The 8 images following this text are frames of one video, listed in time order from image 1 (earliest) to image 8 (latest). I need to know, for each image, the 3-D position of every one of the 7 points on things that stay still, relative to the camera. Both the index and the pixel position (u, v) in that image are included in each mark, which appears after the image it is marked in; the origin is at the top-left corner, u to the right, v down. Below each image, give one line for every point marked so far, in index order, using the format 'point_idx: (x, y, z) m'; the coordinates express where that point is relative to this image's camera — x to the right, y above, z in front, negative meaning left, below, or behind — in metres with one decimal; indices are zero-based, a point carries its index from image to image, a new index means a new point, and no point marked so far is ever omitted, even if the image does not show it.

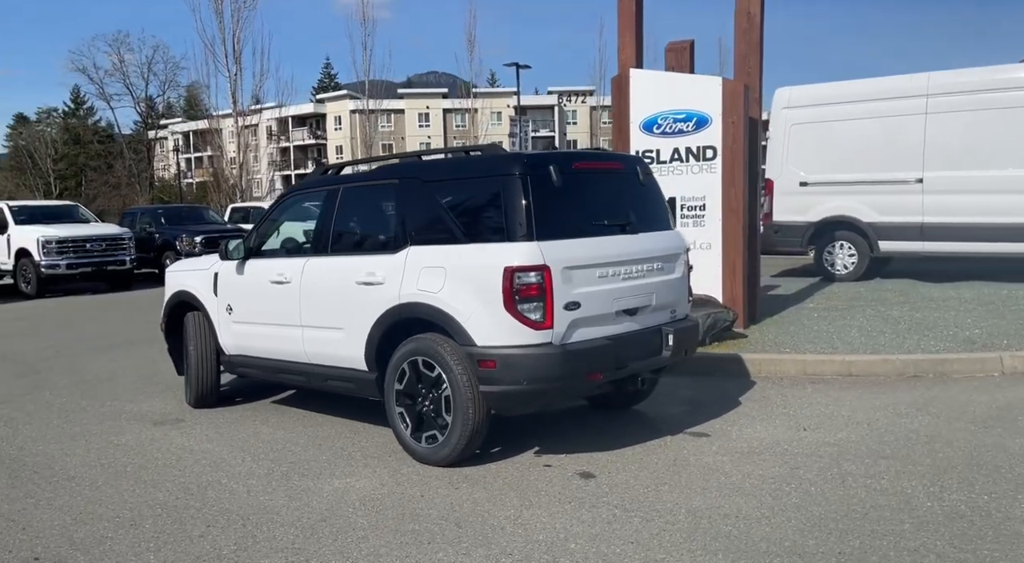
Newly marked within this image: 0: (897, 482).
0: (+2.1, -1.1, +4.3) m
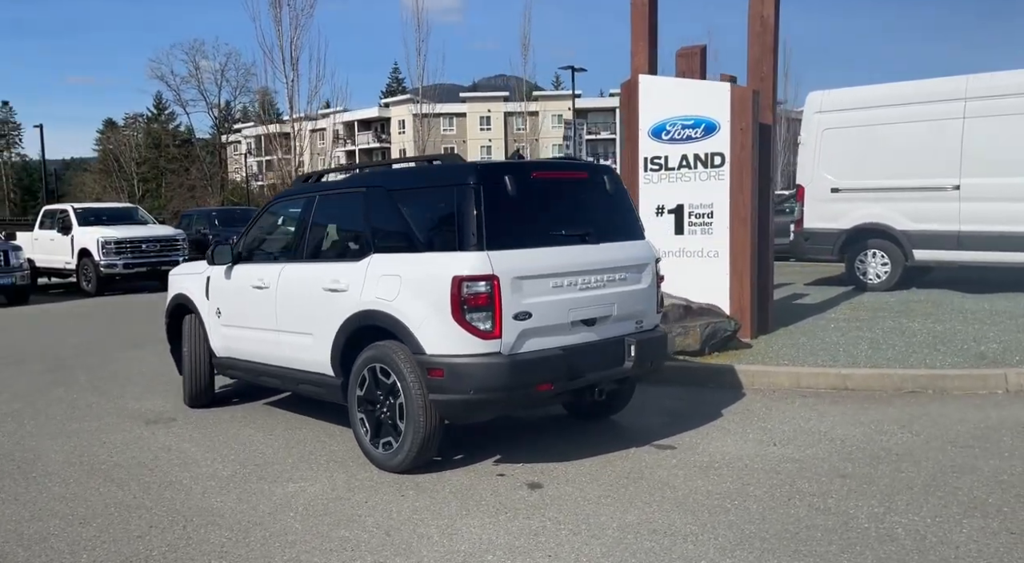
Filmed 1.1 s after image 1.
0: (+1.7, -1.2, +4.2) m
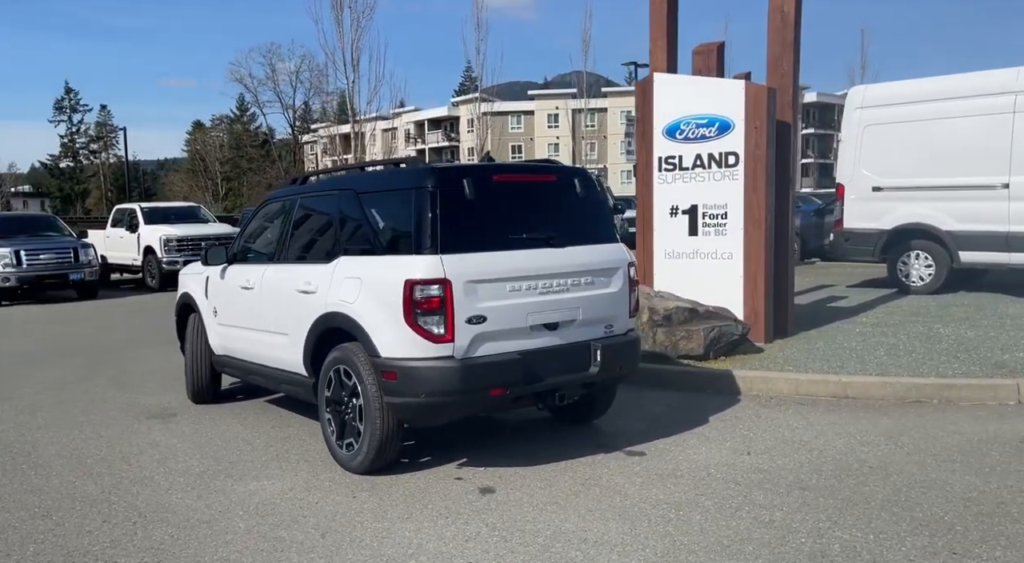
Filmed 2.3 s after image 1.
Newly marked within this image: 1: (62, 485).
0: (+1.4, -1.2, +4.1) m
1: (-2.8, -1.3, +5.1) m
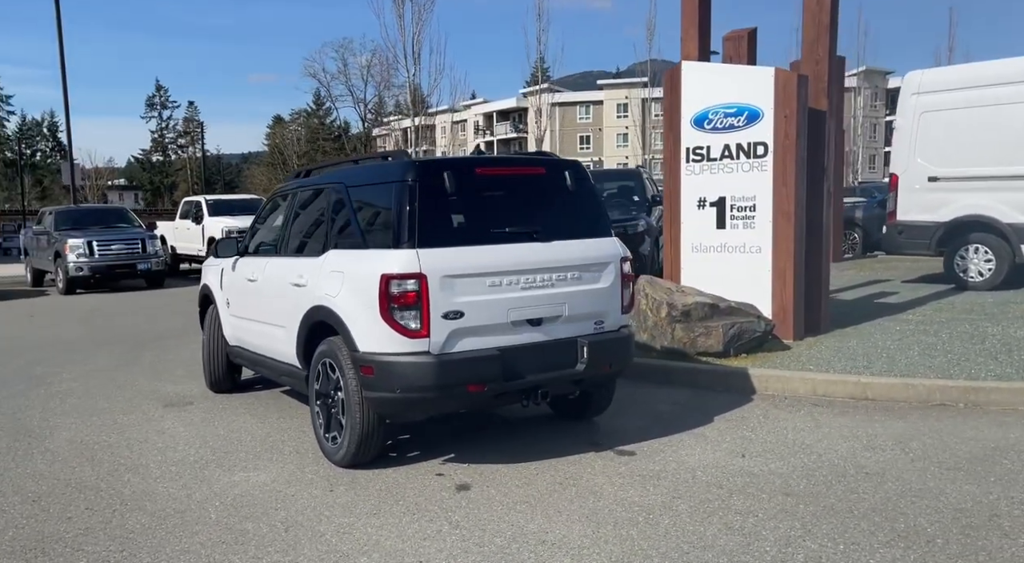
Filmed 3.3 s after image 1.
0: (+1.2, -1.2, +3.9) m
1: (-2.9, -1.2, +5.2) m
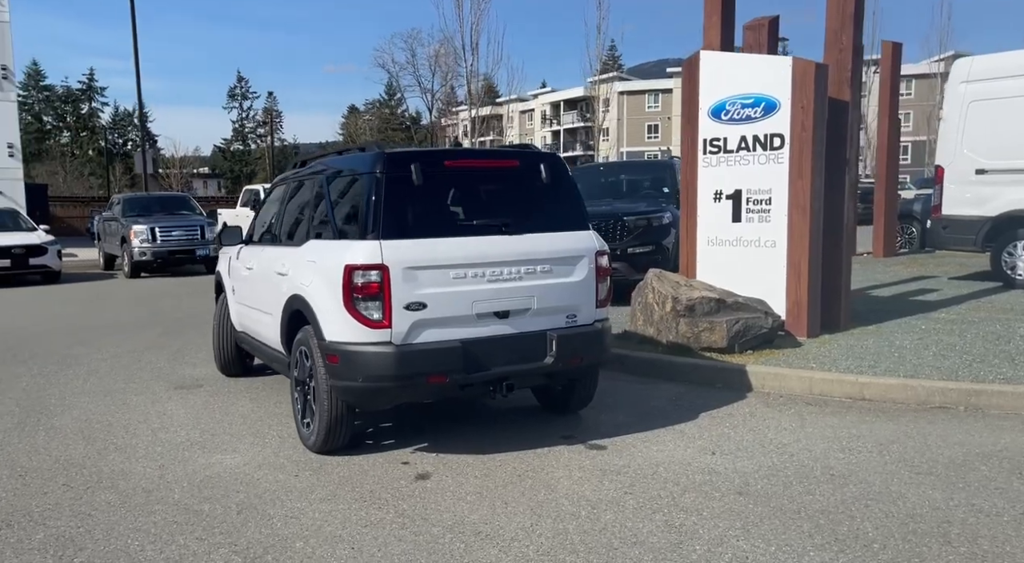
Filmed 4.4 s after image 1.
0: (+0.9, -1.2, +3.9) m
1: (-3.1, -1.2, +5.5) m
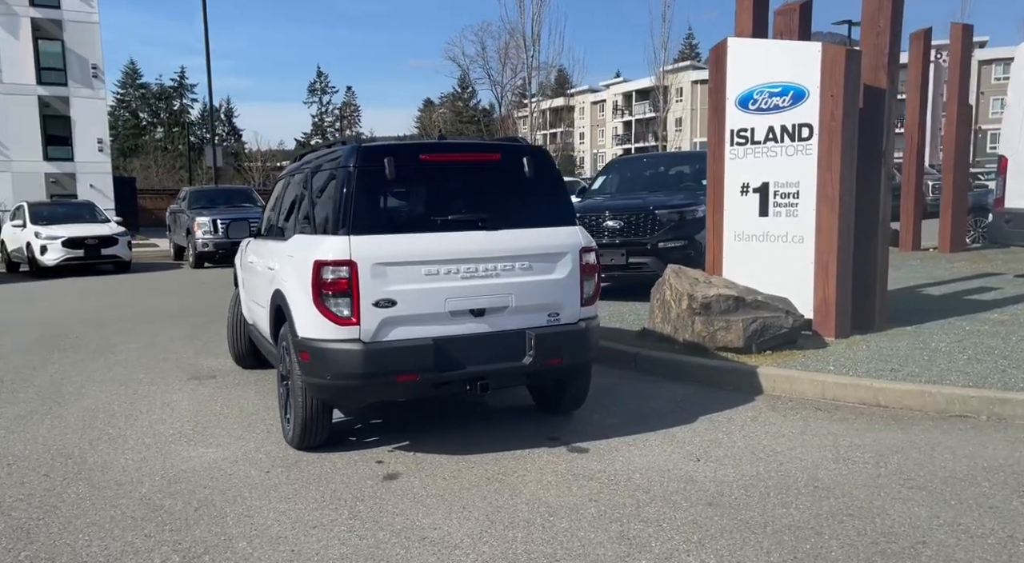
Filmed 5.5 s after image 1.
0: (+0.7, -1.2, +3.7) m
1: (-3.2, -1.1, +5.6) m
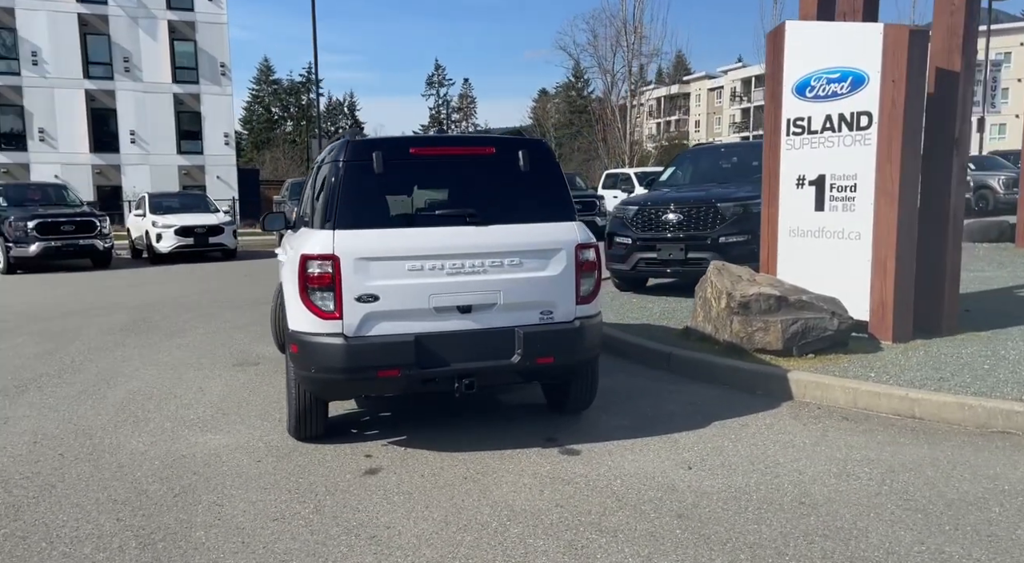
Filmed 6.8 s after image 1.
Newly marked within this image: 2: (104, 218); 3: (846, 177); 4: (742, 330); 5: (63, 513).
0: (+0.5, -1.2, +3.5) m
1: (-3.2, -1.0, +6.0) m
2: (-9.9, +1.6, +19.5) m
3: (+3.4, +1.0, +8.0) m
4: (+2.1, -0.4, +7.2) m
5: (-2.3, -1.2, +4.0) m
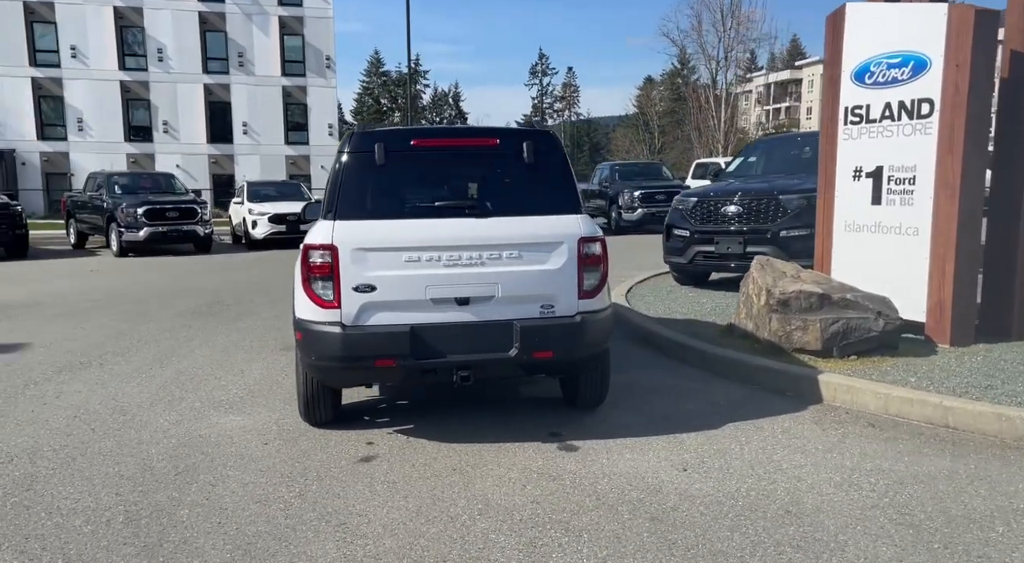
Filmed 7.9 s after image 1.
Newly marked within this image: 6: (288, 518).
0: (+0.3, -1.1, +3.4) m
1: (-3.0, -0.9, +6.3) m
2: (-8.1, +2.0, +20.6) m
3: (+3.8, +1.1, +7.6) m
4: (+2.3, -0.4, +6.9) m
5: (-2.4, -1.1, +4.3) m
6: (-1.0, -1.1, +3.8) m
